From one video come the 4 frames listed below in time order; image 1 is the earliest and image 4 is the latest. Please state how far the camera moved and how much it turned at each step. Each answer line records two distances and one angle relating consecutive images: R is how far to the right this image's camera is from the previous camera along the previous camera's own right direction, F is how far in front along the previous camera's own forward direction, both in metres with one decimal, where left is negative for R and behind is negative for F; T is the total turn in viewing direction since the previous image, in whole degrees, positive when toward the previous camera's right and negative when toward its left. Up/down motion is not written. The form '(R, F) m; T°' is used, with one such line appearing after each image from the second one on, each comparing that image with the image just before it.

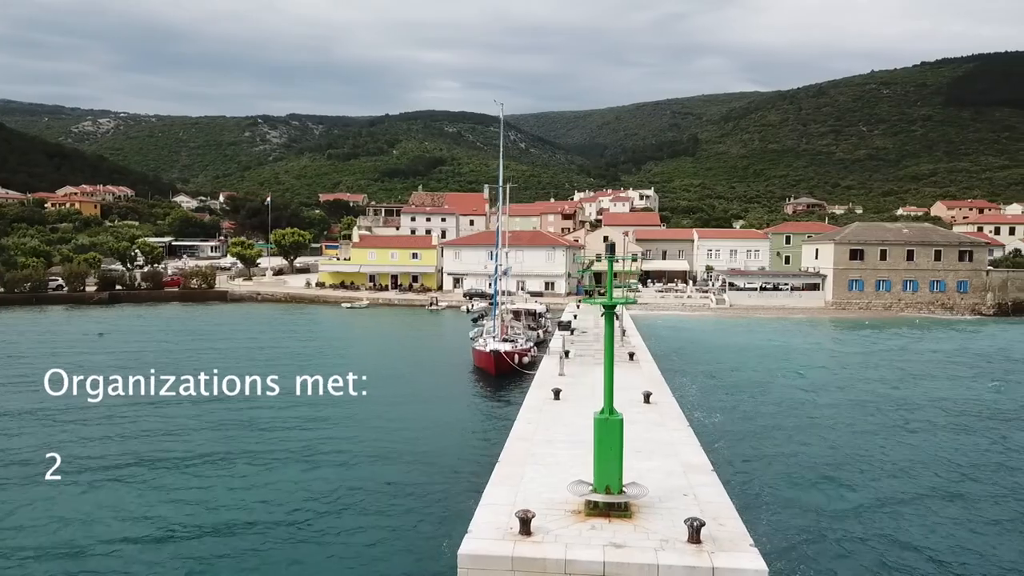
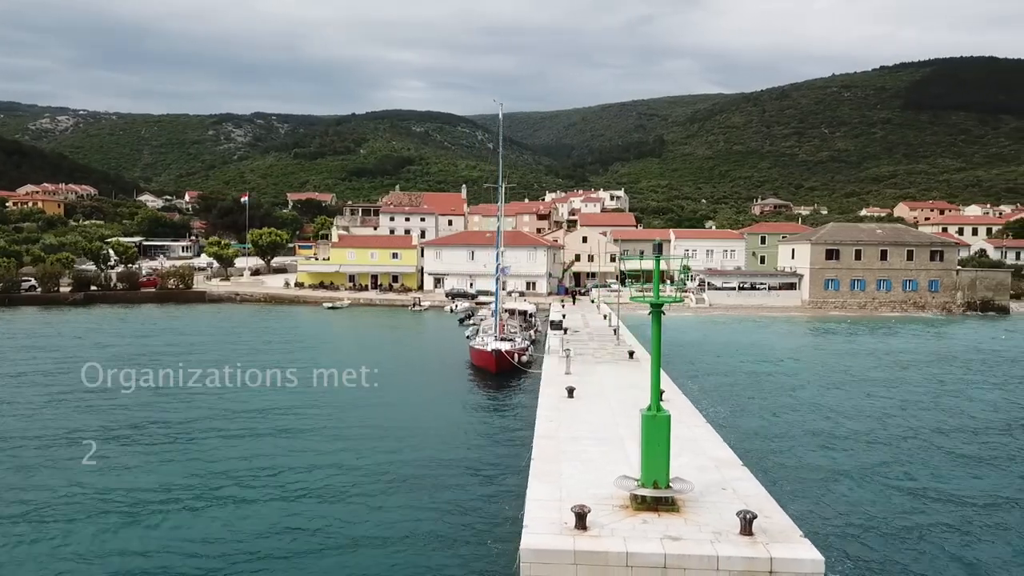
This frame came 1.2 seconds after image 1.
(-0.8, -0.1) m; +2°
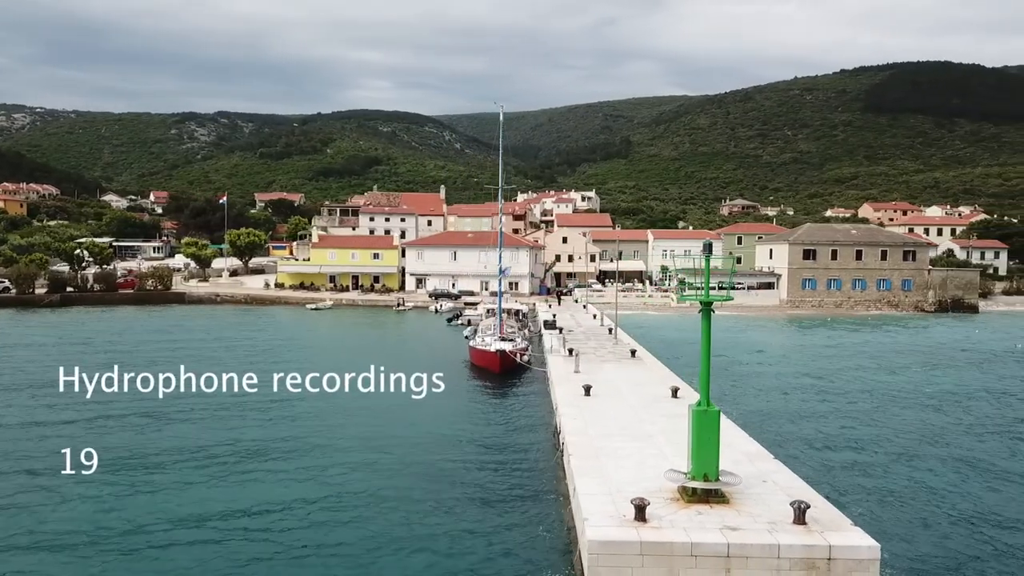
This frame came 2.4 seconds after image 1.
(-0.9, -0.1) m; +2°
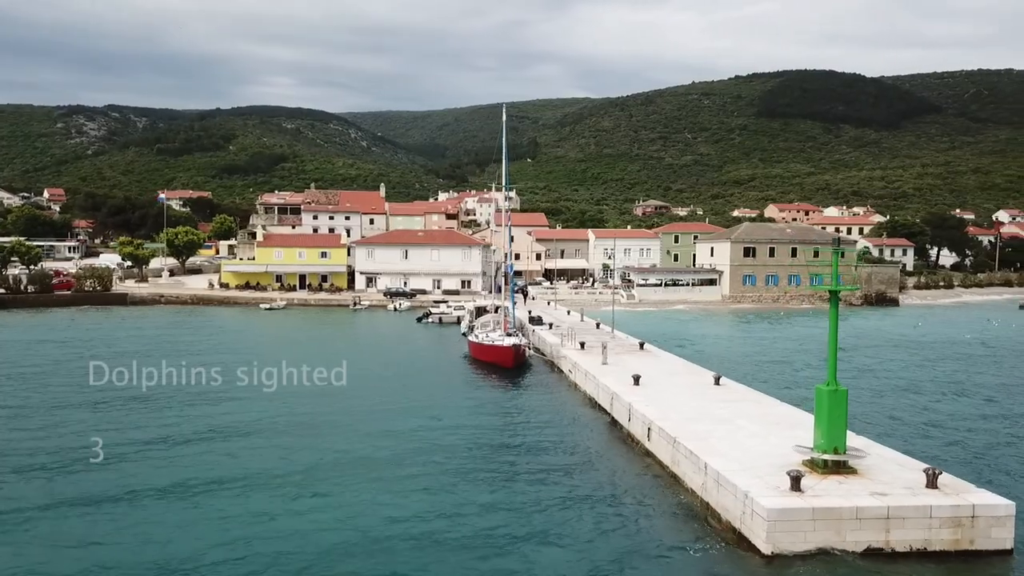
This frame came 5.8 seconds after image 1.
(-2.6, -0.3) m; +6°
